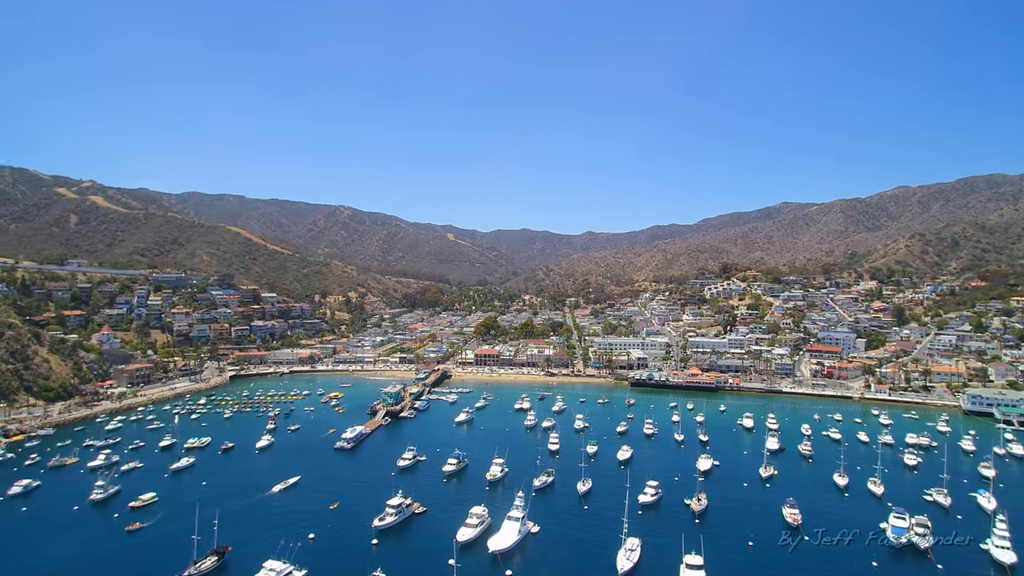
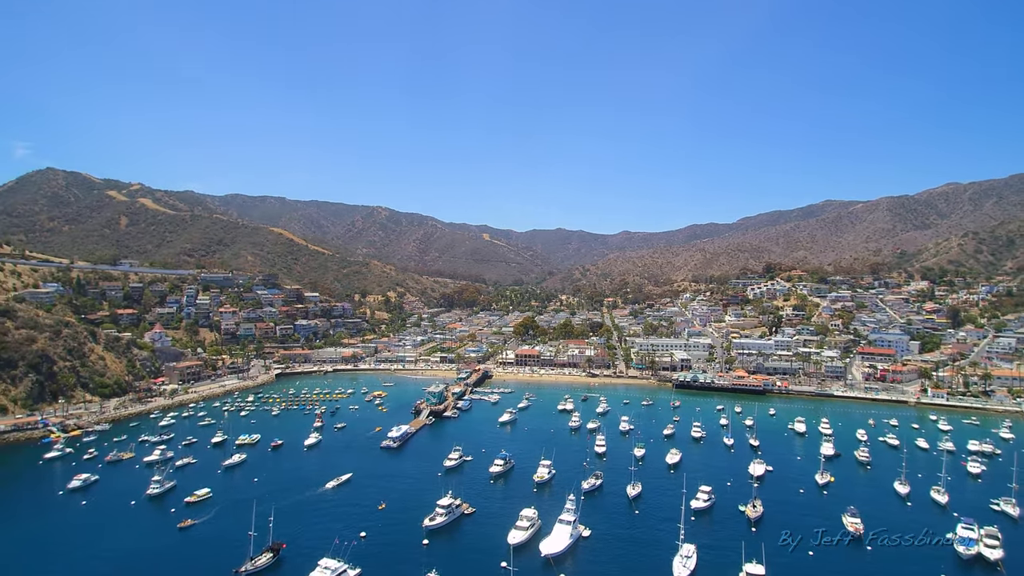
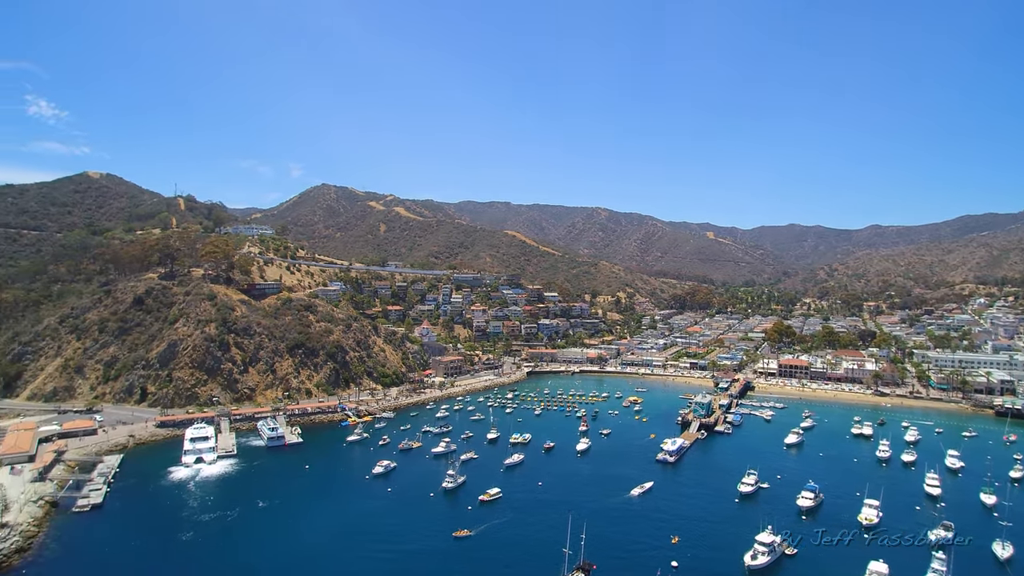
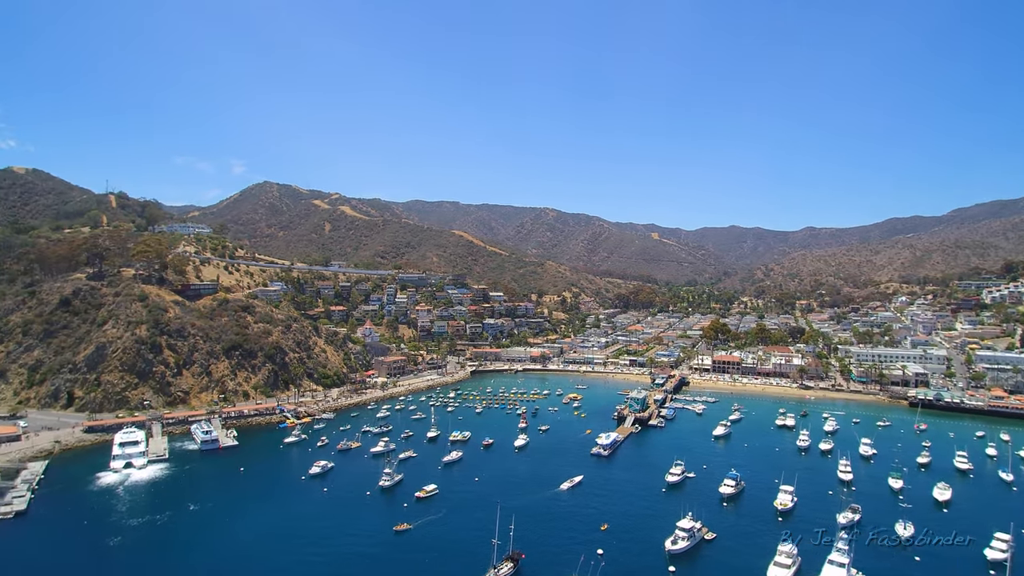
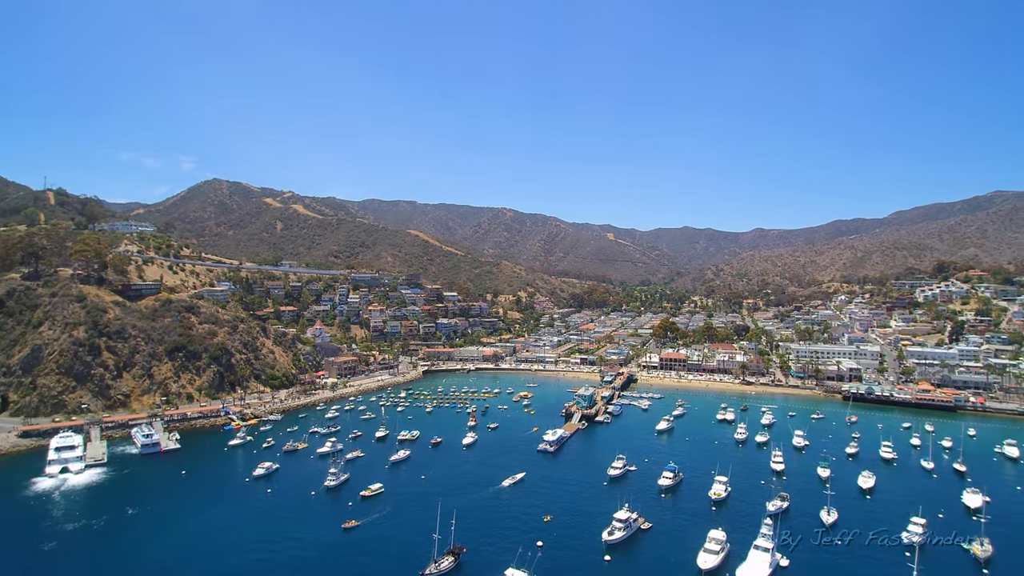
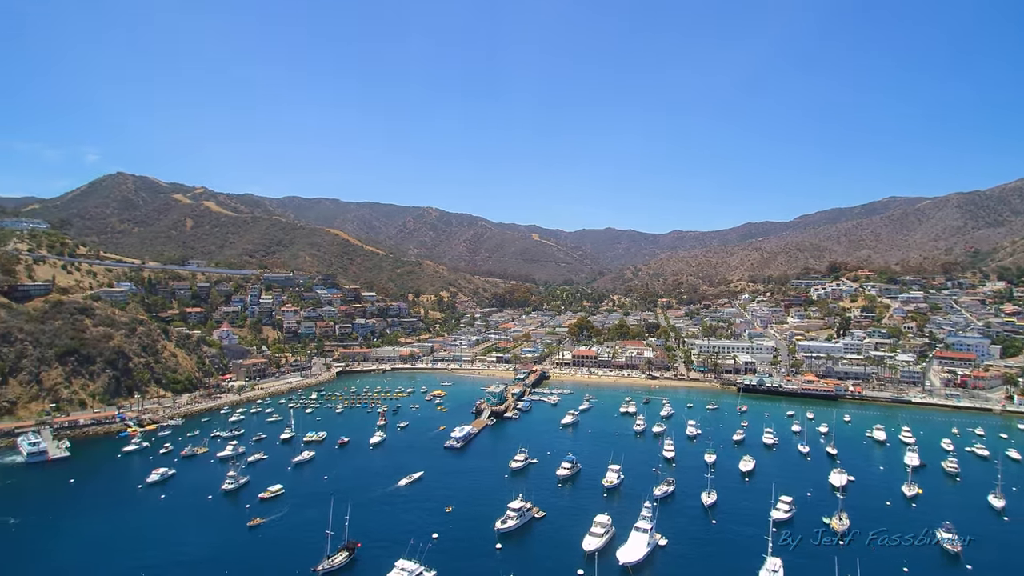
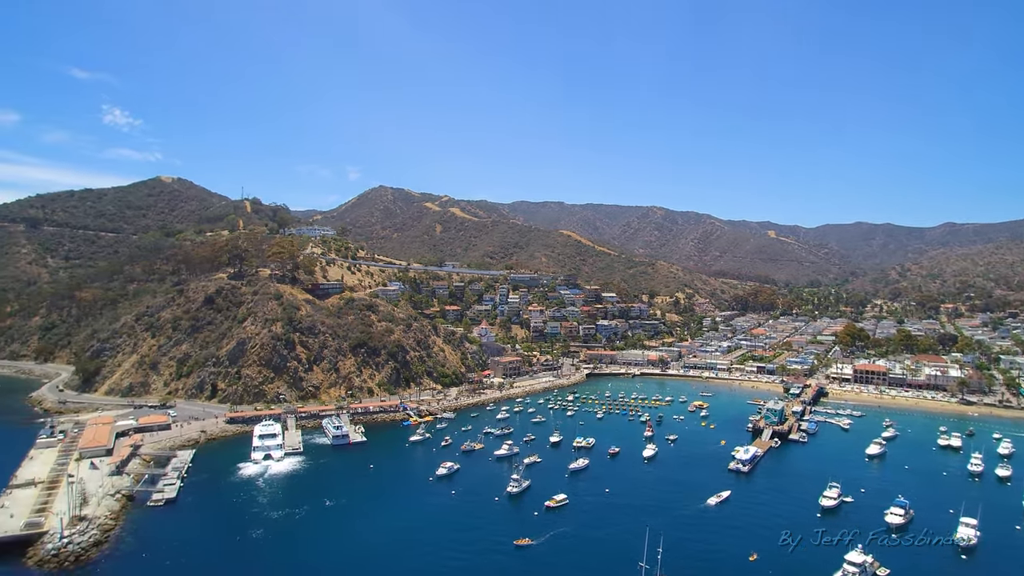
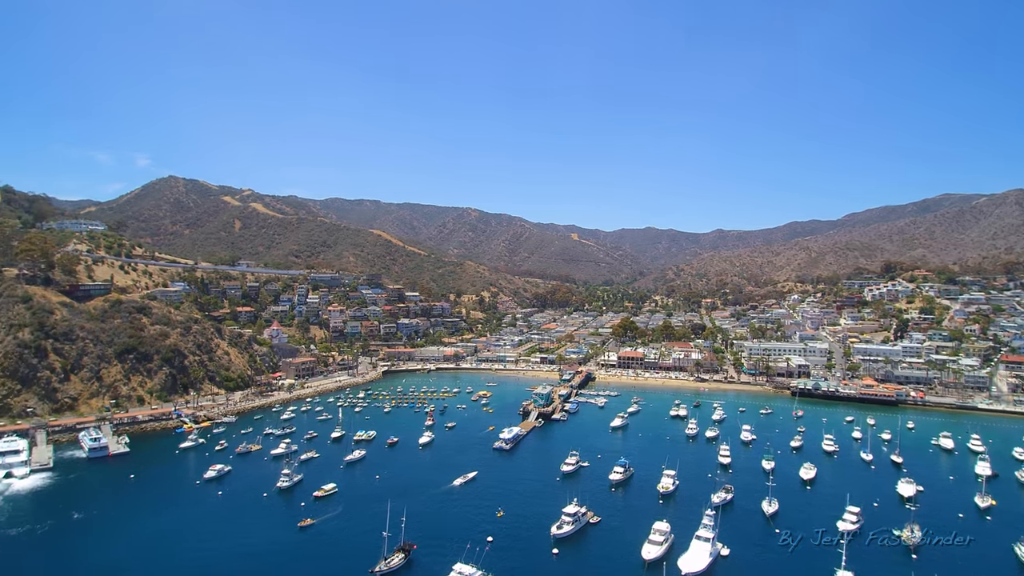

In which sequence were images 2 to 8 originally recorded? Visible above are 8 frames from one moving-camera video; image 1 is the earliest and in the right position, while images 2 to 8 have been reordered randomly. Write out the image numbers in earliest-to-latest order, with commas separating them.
2, 6, 8, 5, 4, 3, 7
